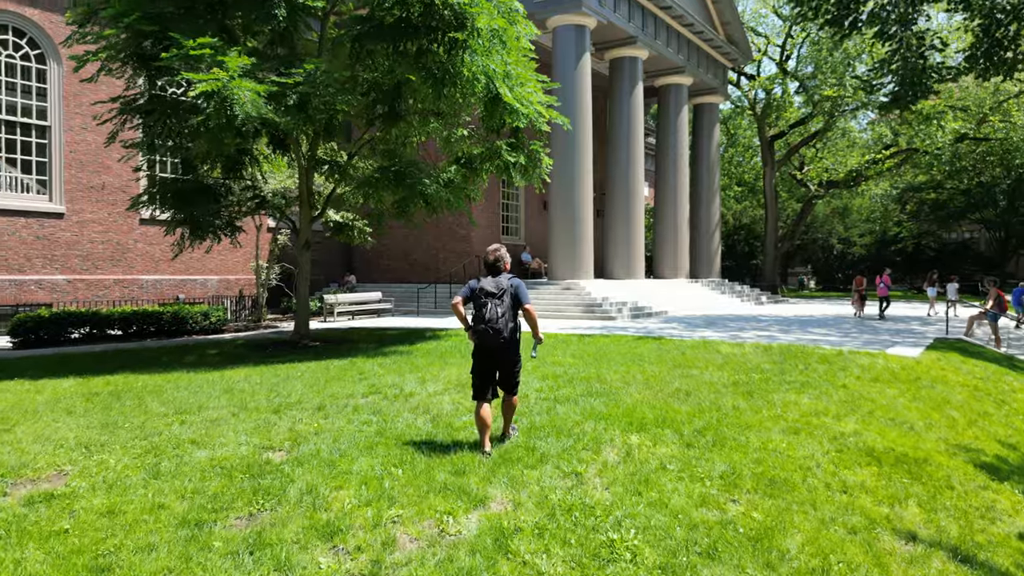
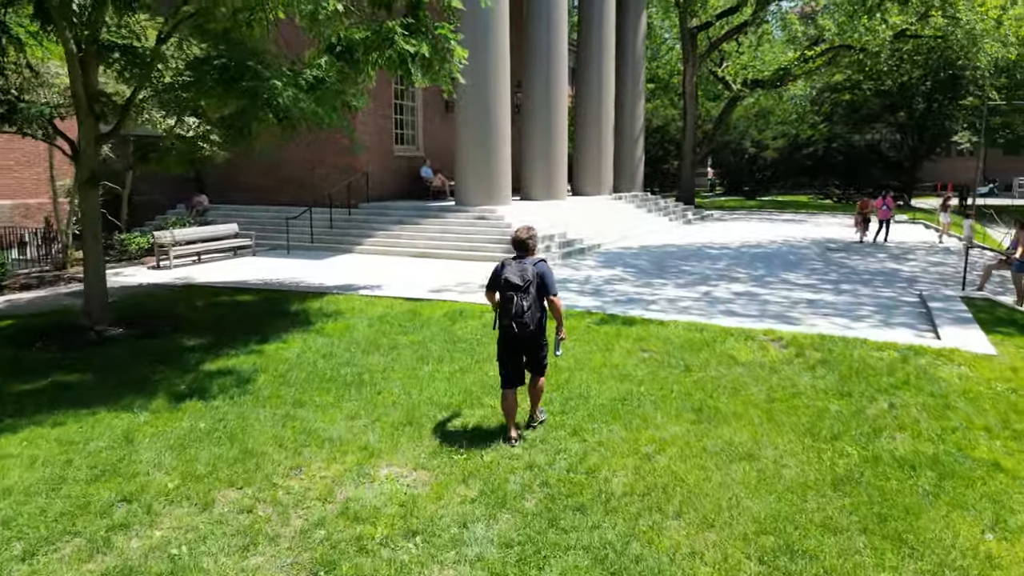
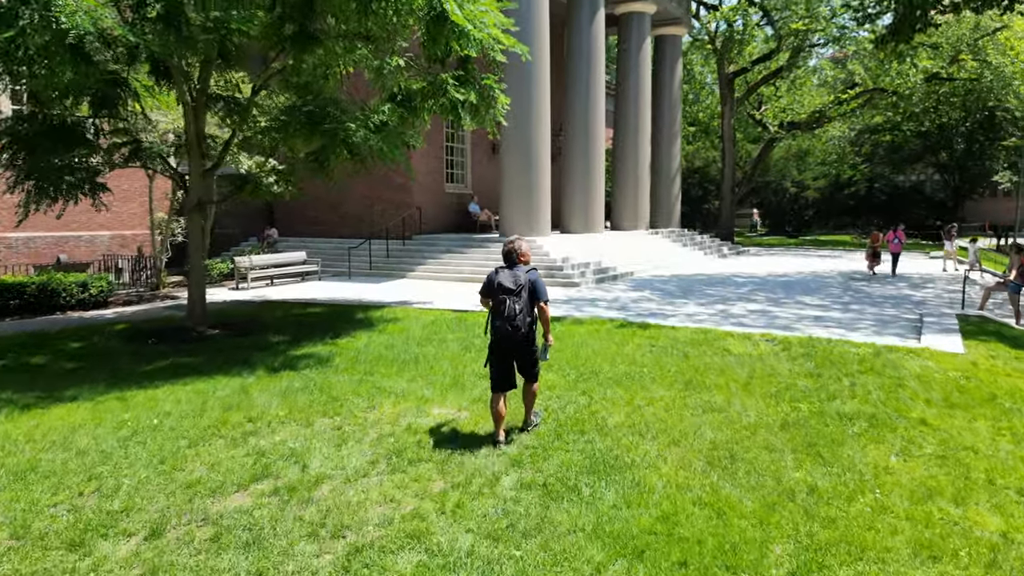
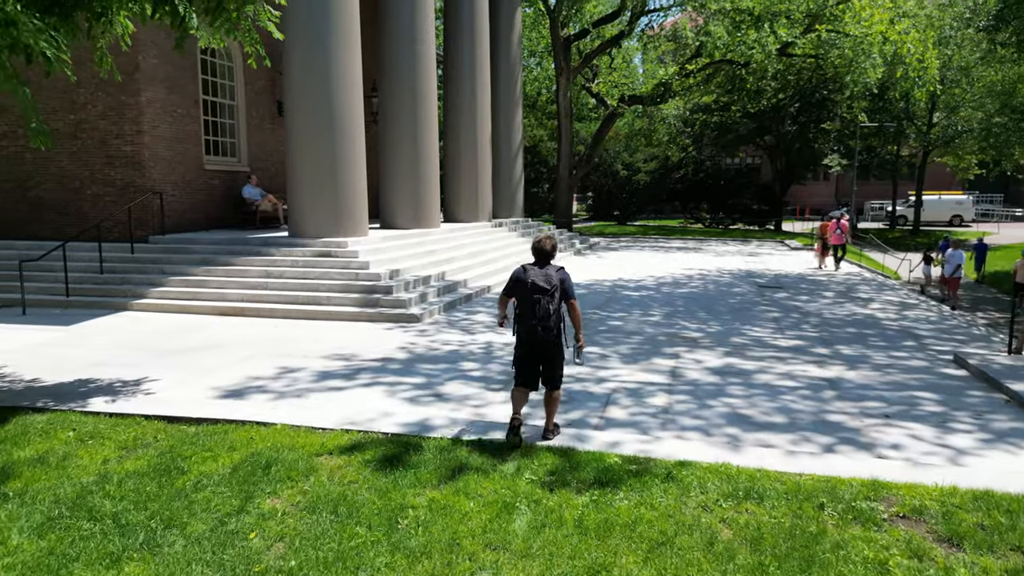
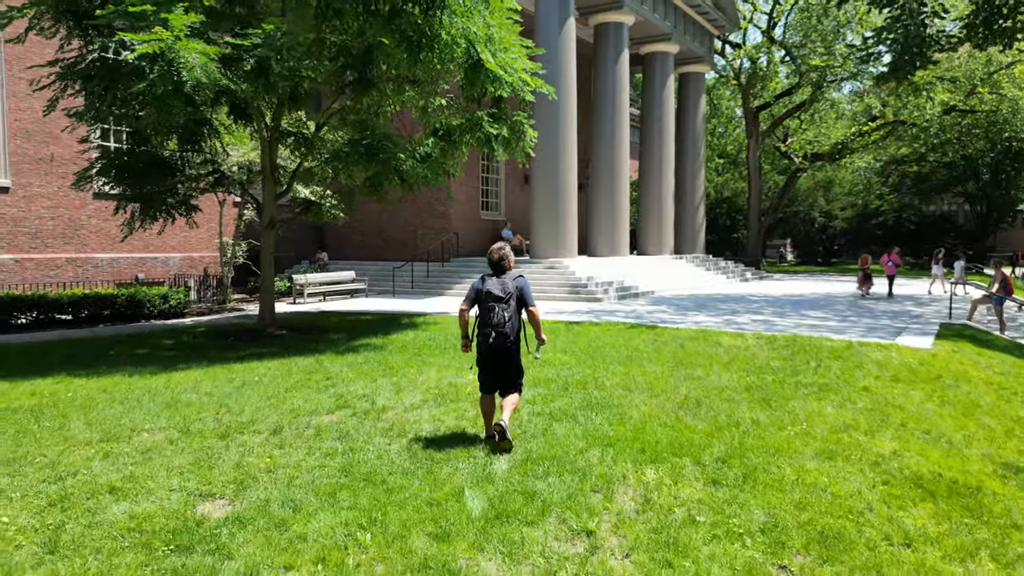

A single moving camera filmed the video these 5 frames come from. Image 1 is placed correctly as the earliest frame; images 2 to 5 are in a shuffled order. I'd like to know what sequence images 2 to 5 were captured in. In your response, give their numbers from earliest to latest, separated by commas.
5, 3, 2, 4
